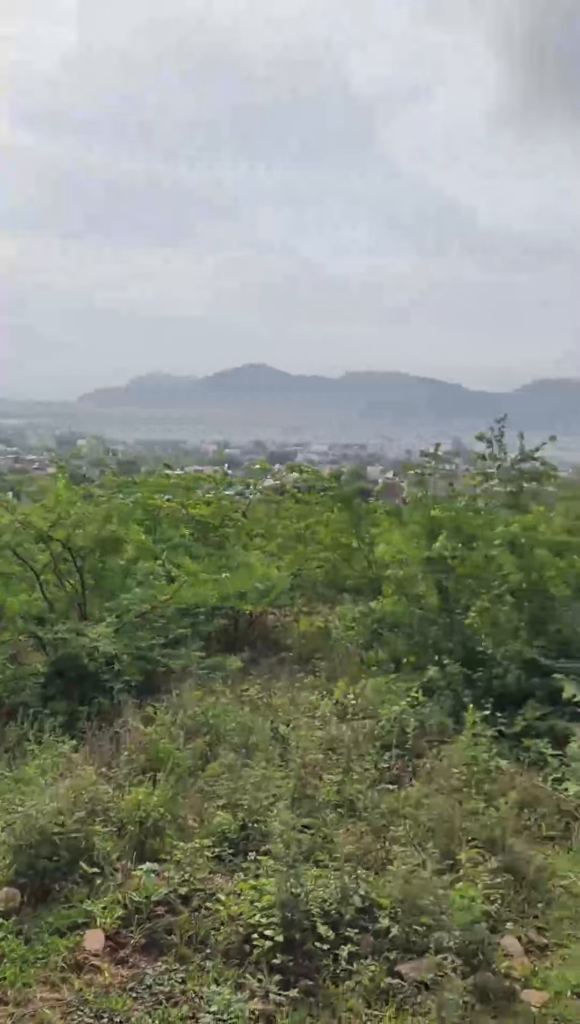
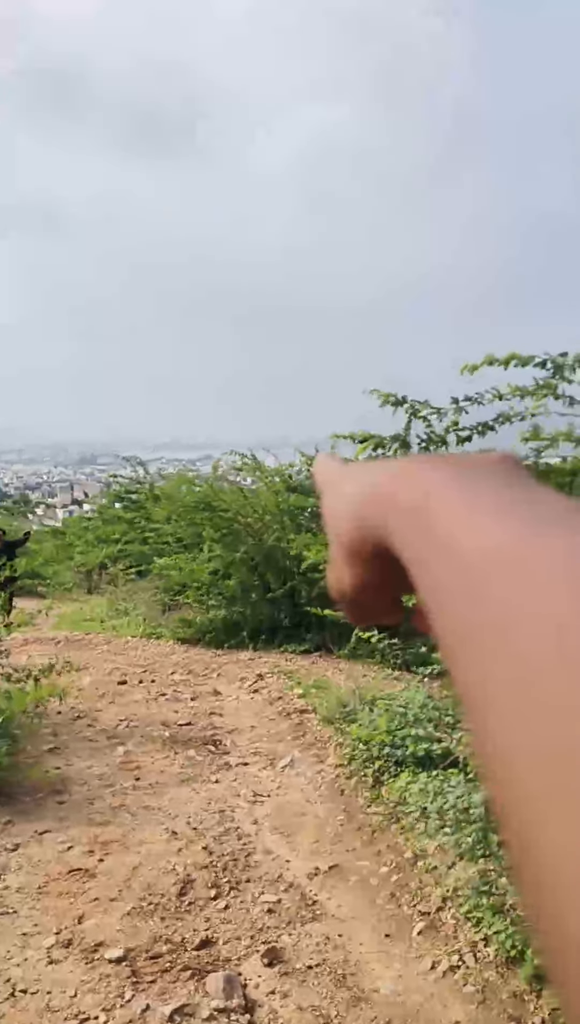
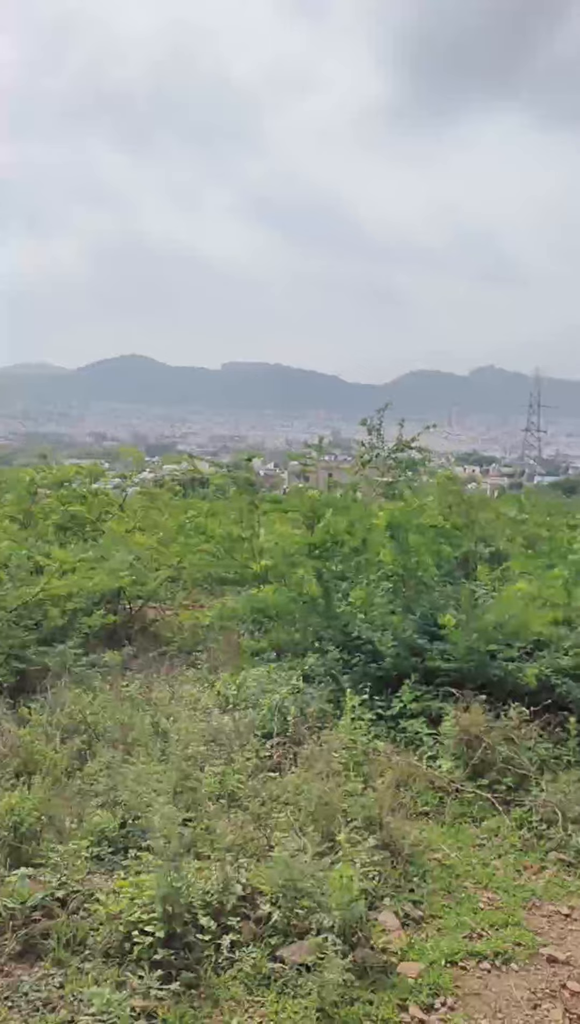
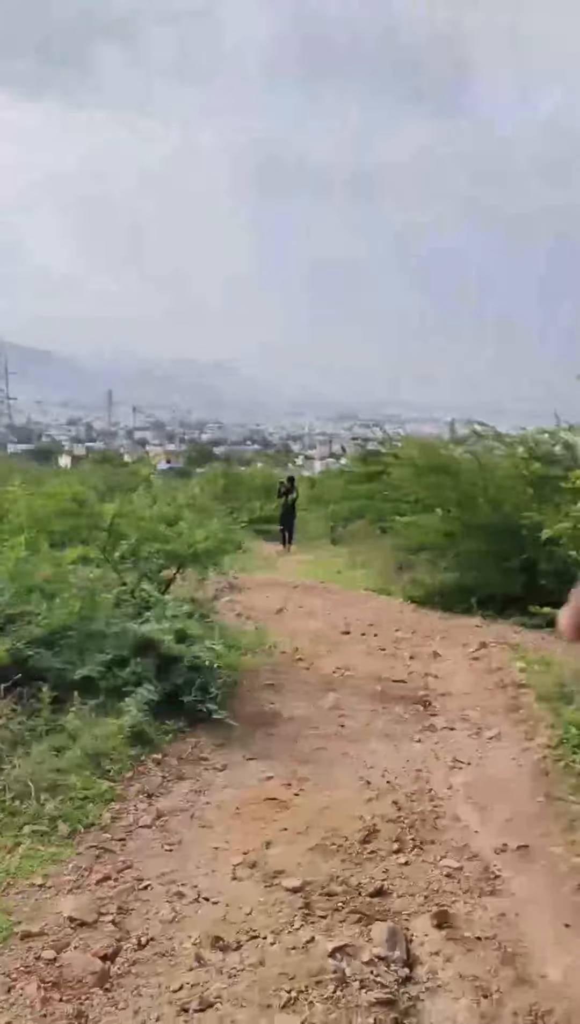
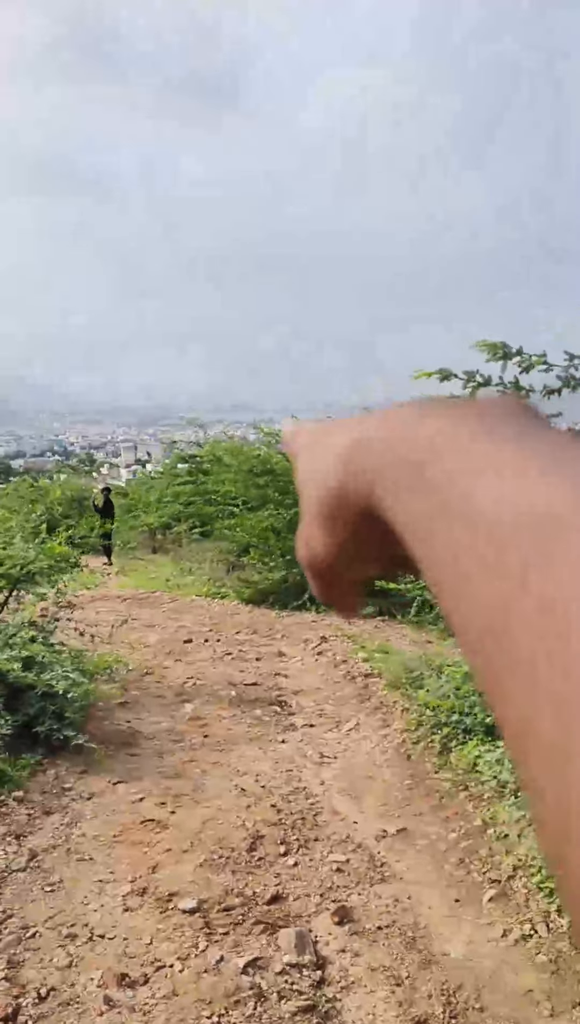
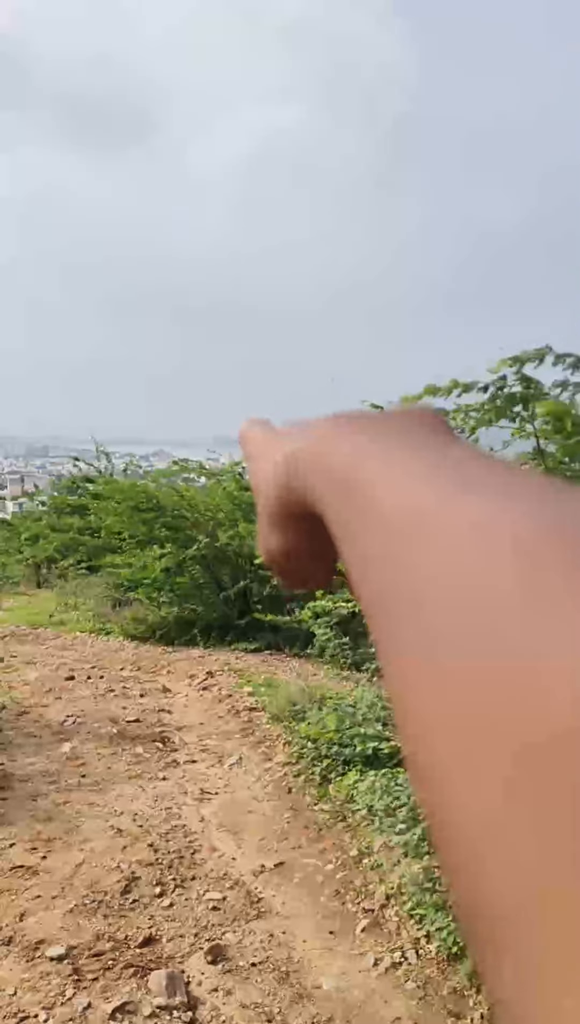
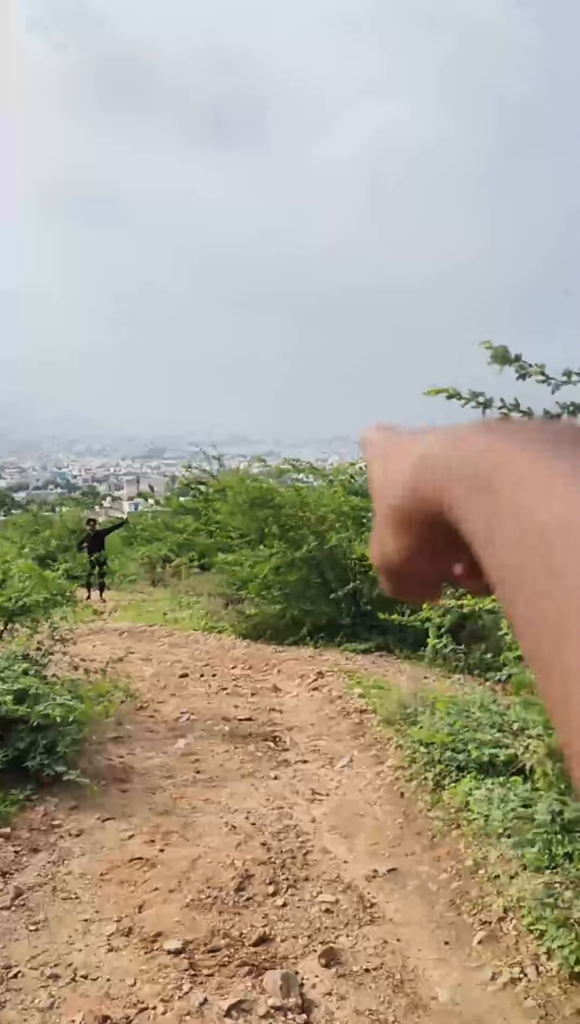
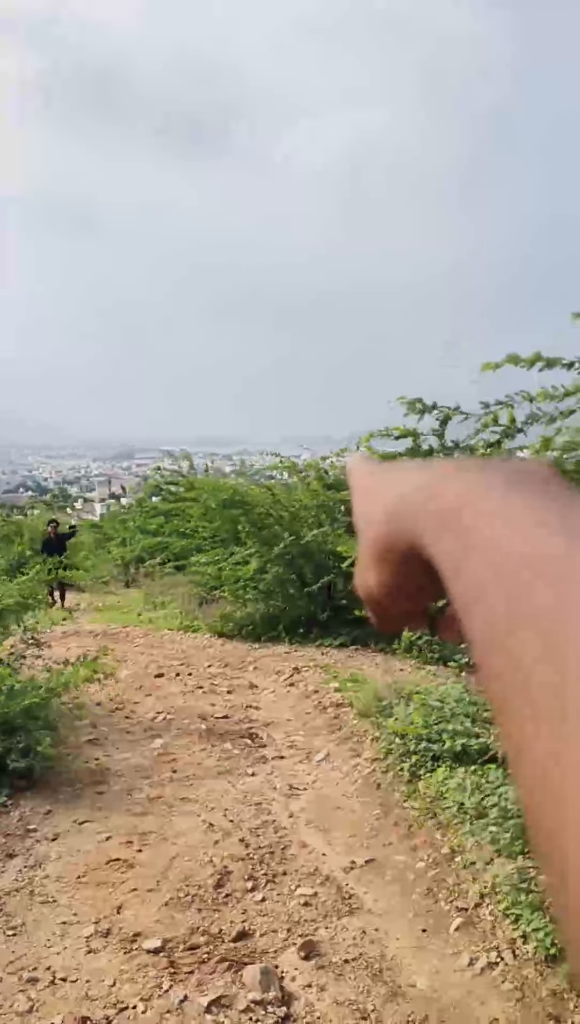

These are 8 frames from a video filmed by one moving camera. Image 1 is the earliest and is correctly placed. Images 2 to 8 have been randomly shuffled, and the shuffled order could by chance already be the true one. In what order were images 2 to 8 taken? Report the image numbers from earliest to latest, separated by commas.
3, 4, 5, 7, 8, 2, 6
